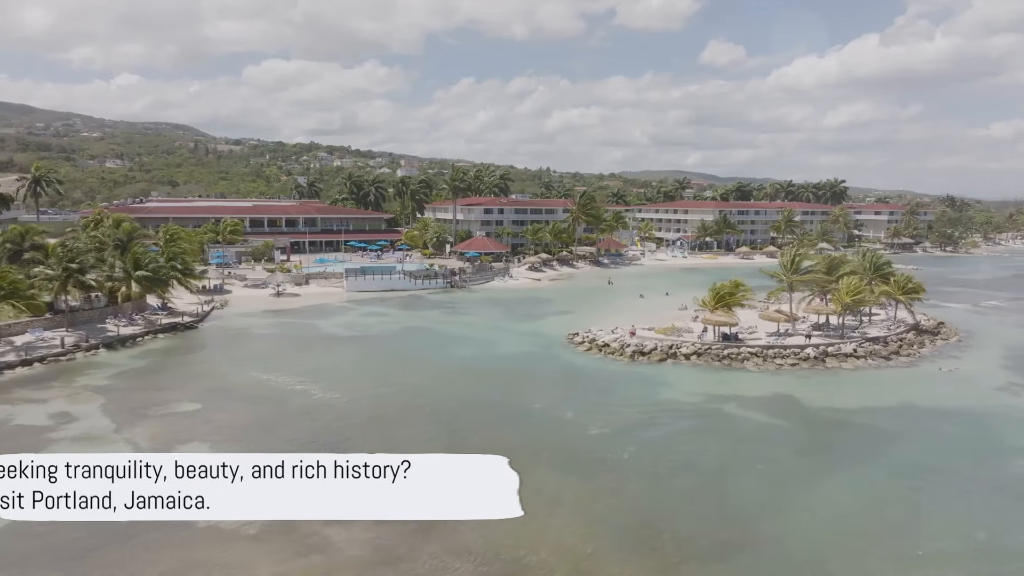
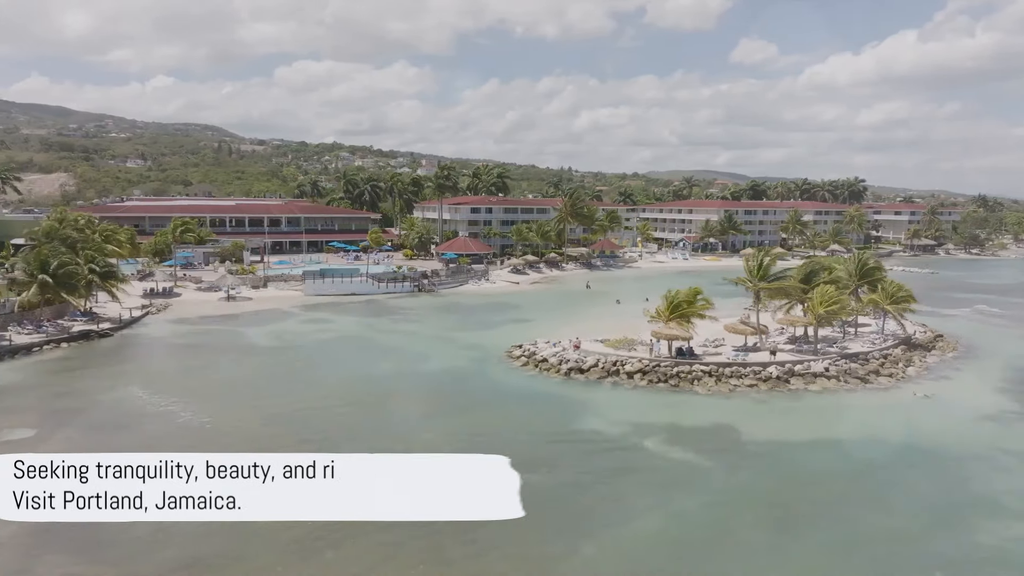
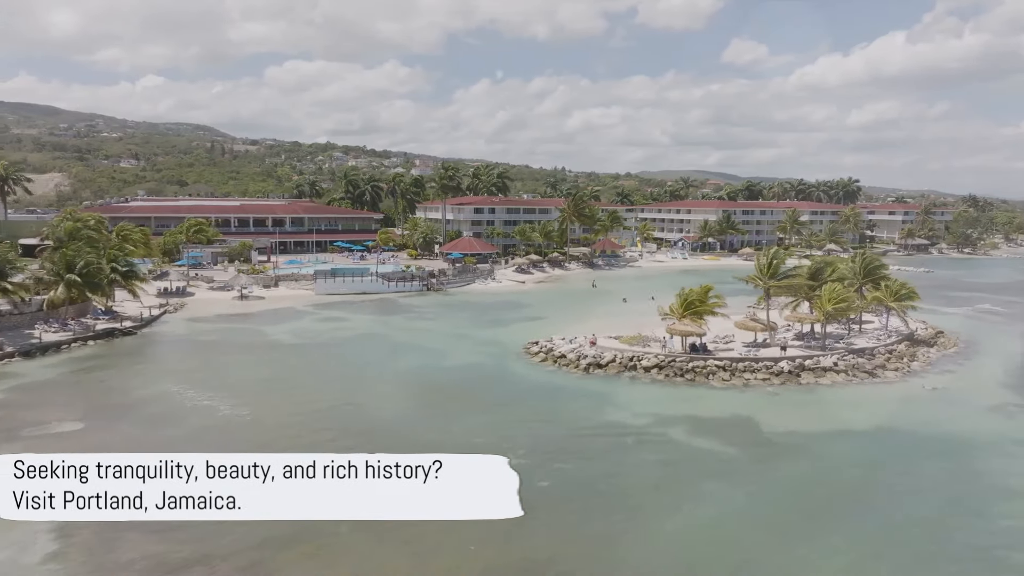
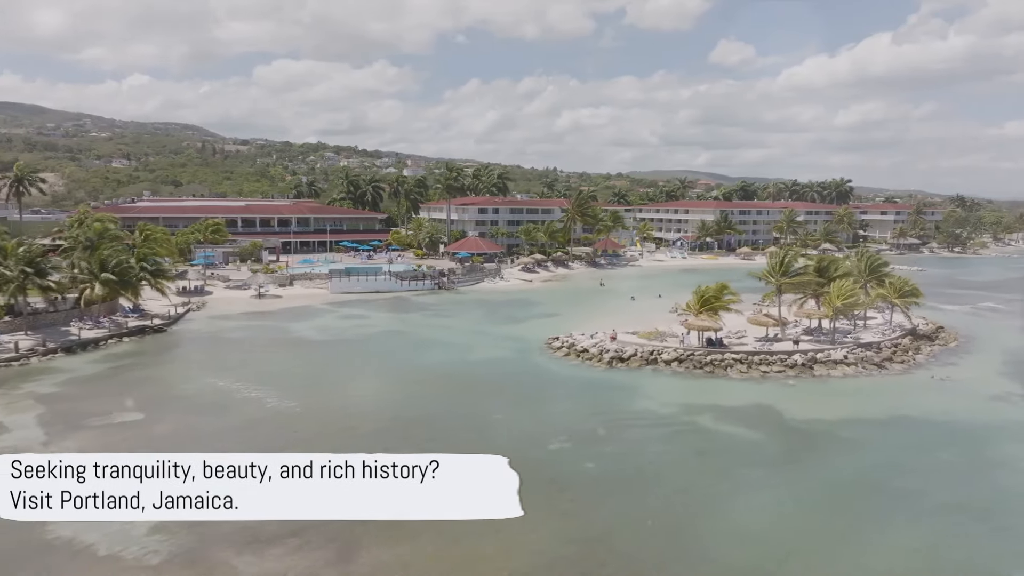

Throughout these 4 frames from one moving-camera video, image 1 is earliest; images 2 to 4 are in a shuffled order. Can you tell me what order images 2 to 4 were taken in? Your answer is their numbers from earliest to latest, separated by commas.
4, 3, 2
